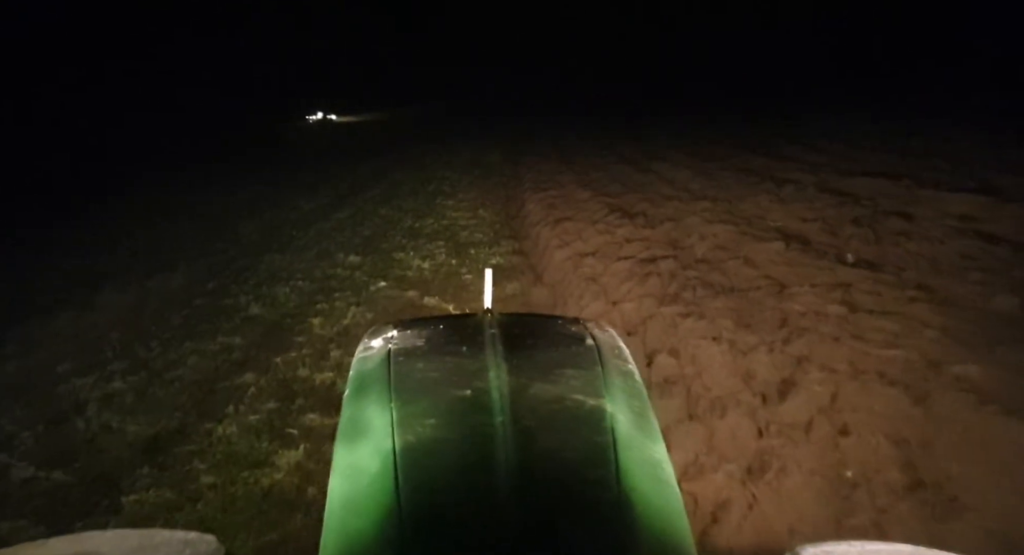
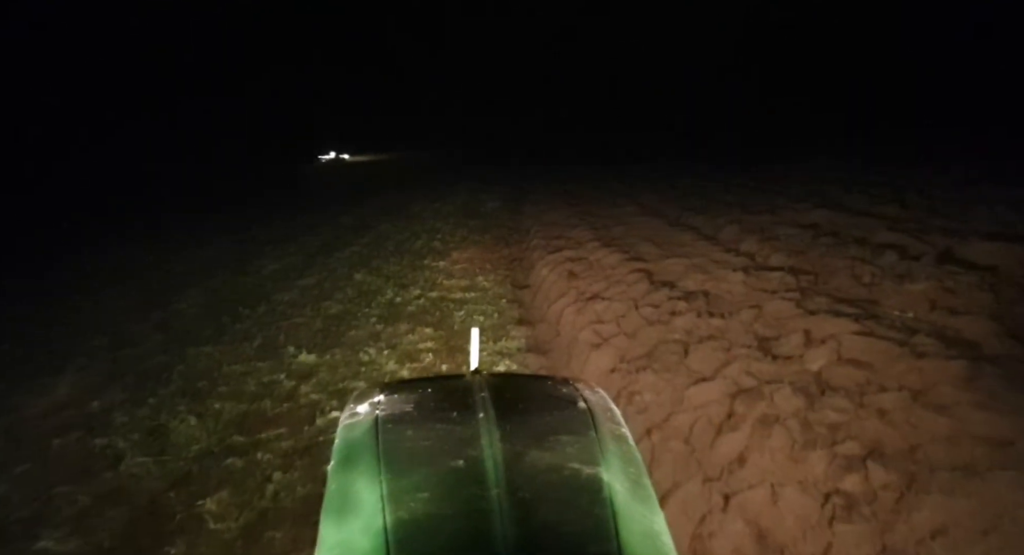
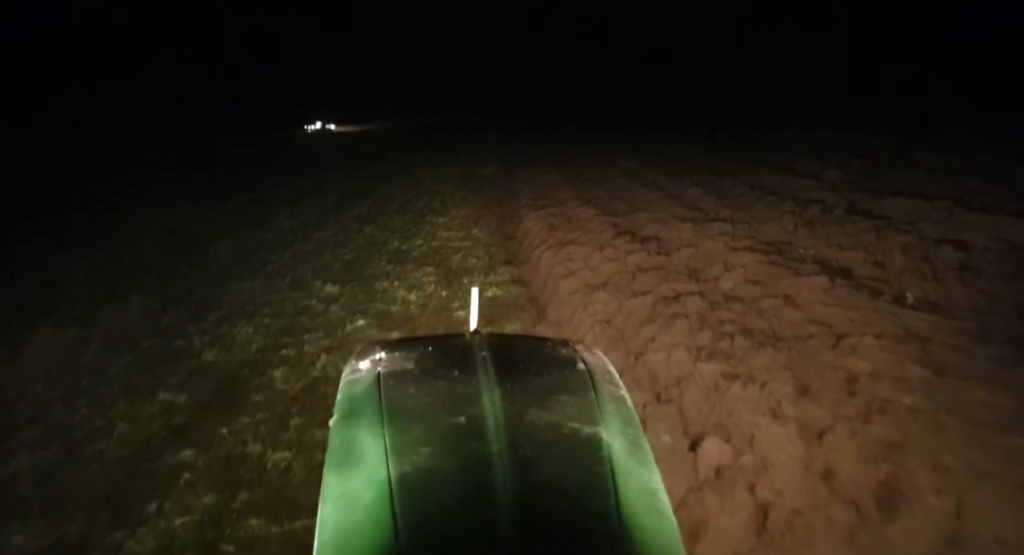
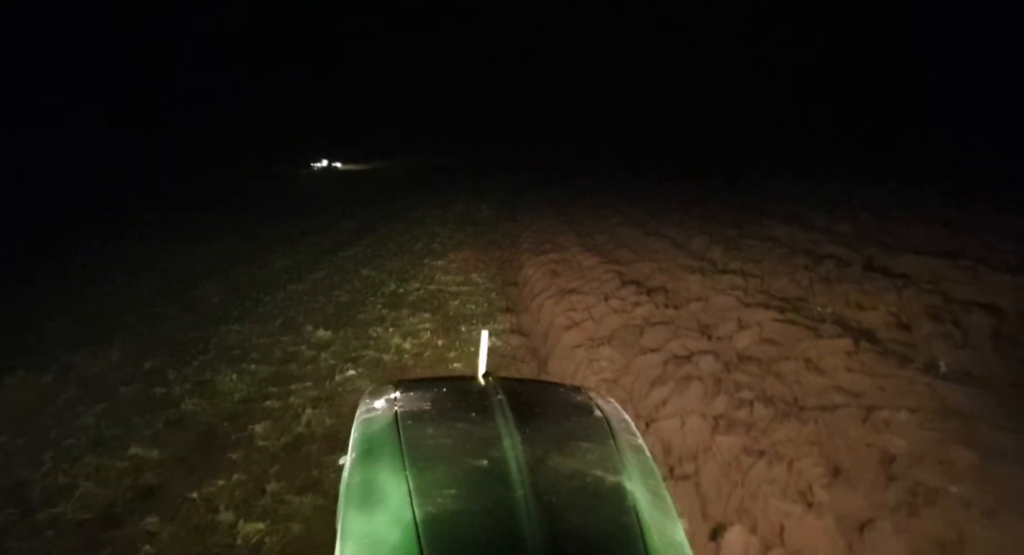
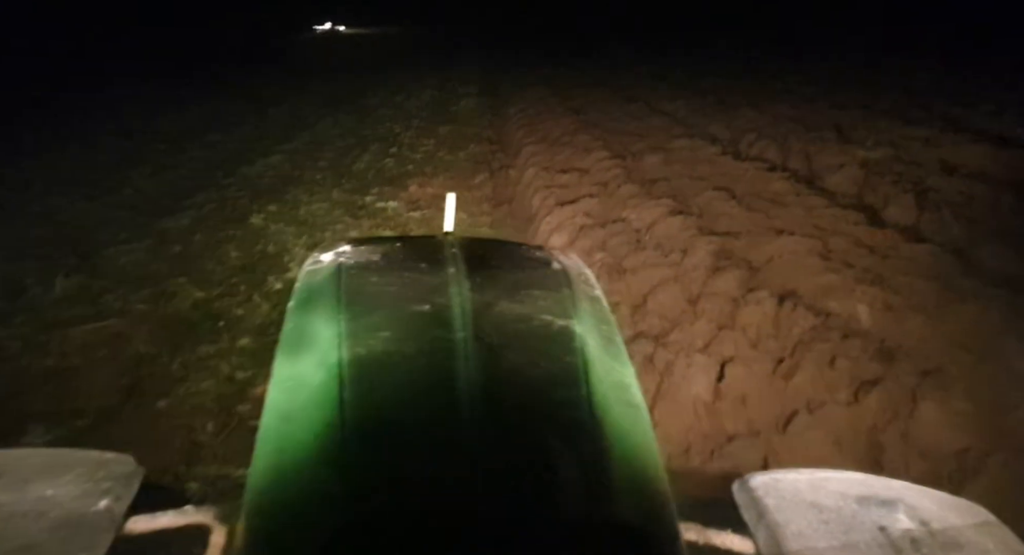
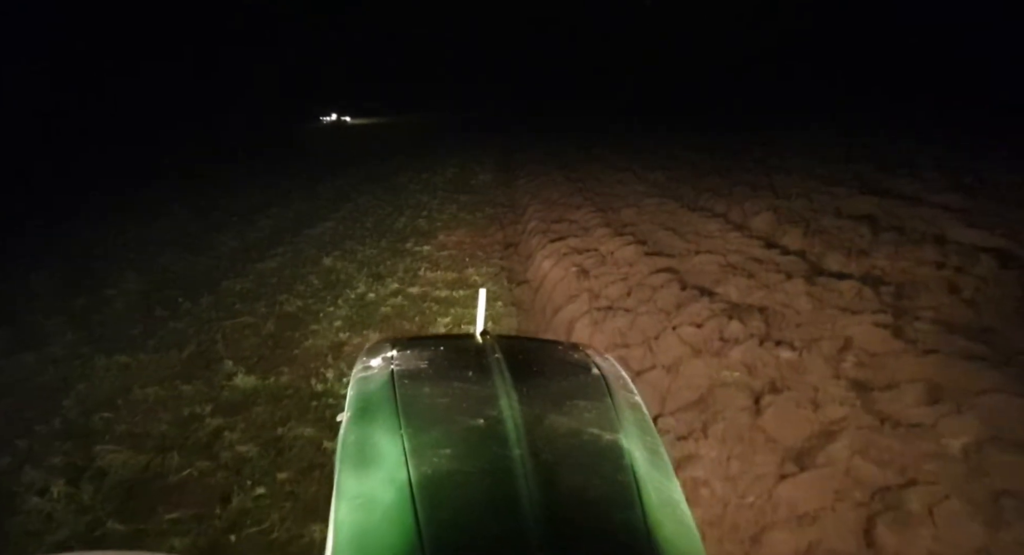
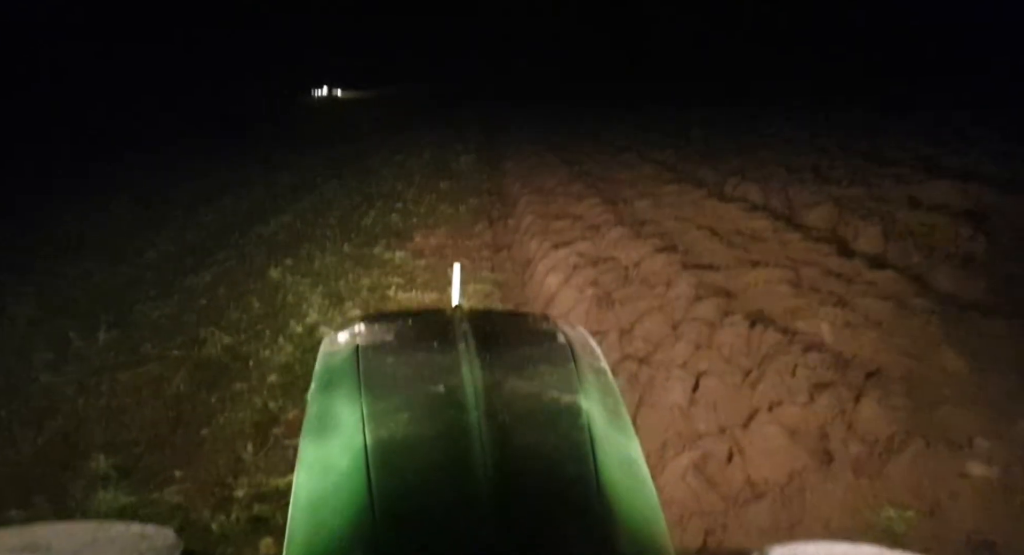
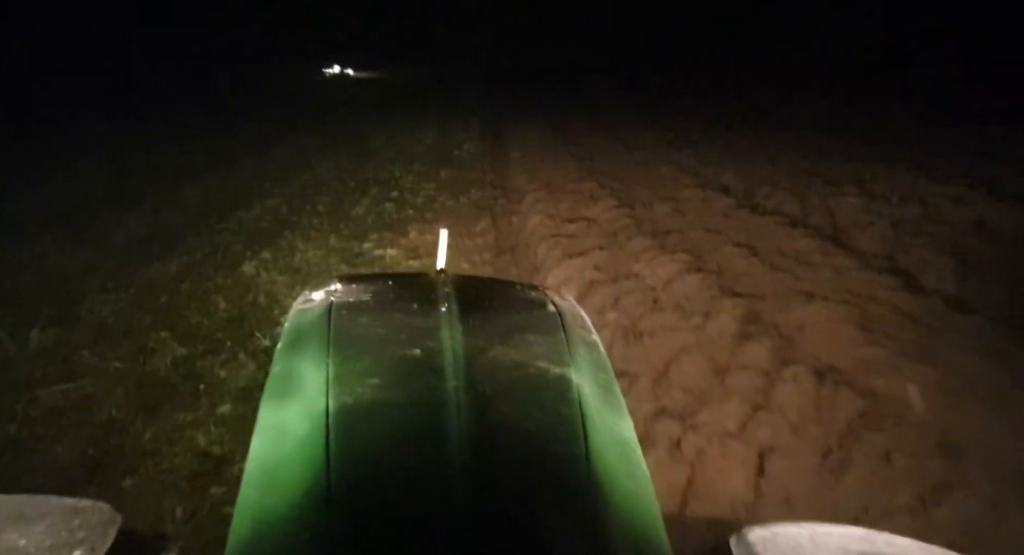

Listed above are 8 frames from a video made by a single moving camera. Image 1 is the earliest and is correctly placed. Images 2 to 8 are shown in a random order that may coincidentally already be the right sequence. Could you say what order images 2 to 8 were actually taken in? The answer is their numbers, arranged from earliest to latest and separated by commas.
3, 4, 2, 6, 7, 5, 8
